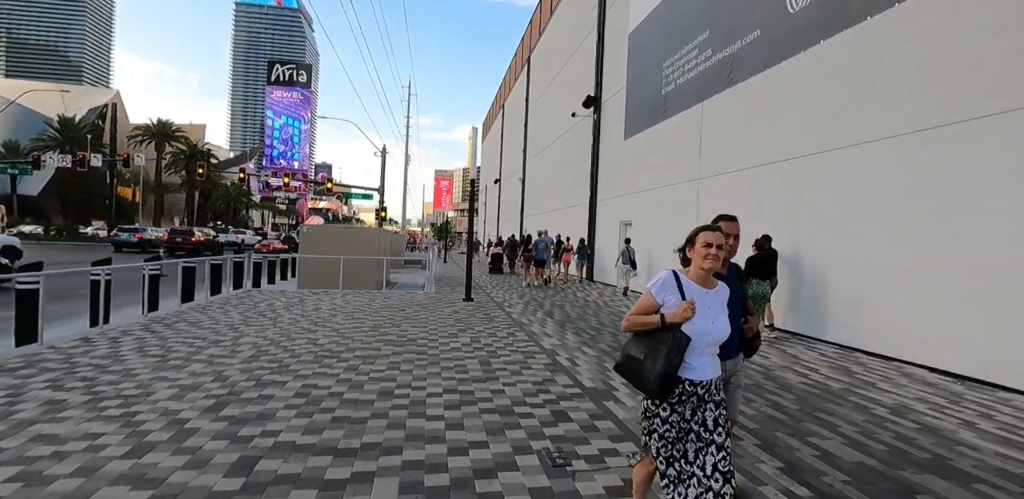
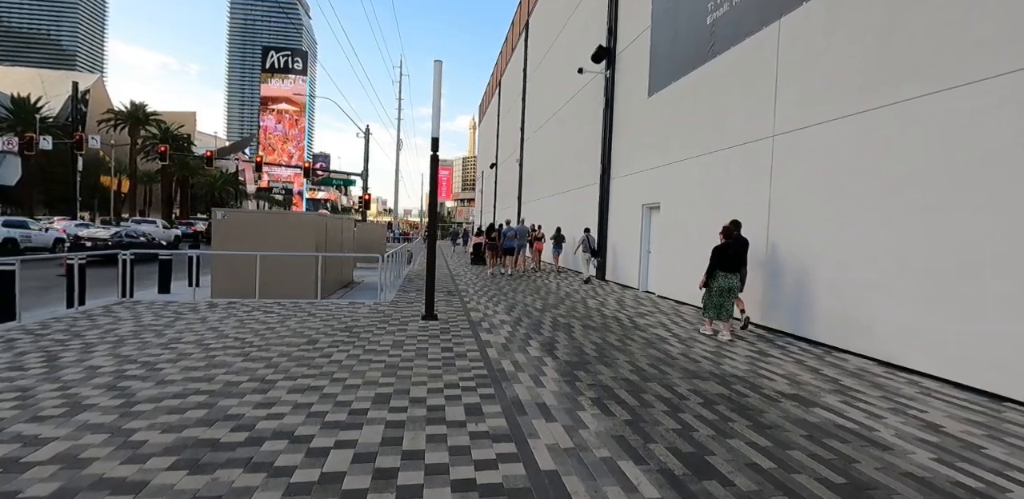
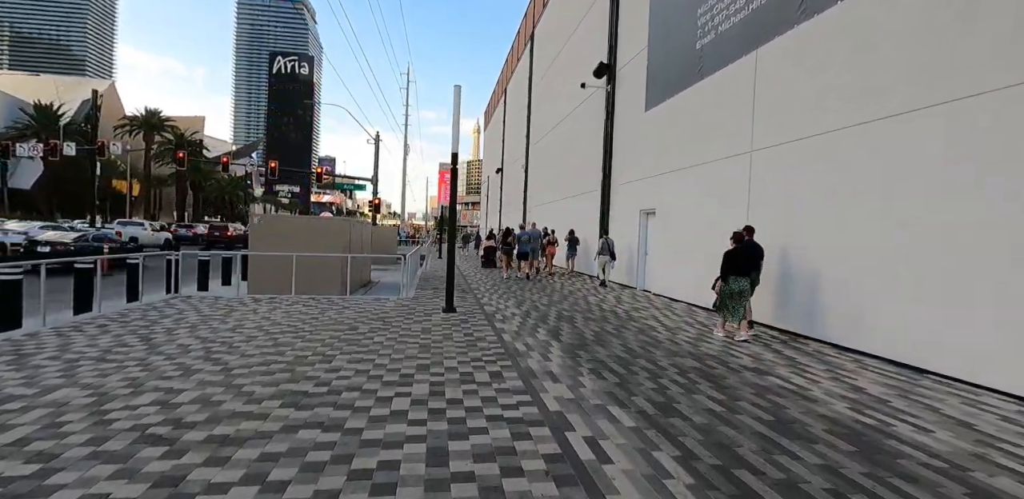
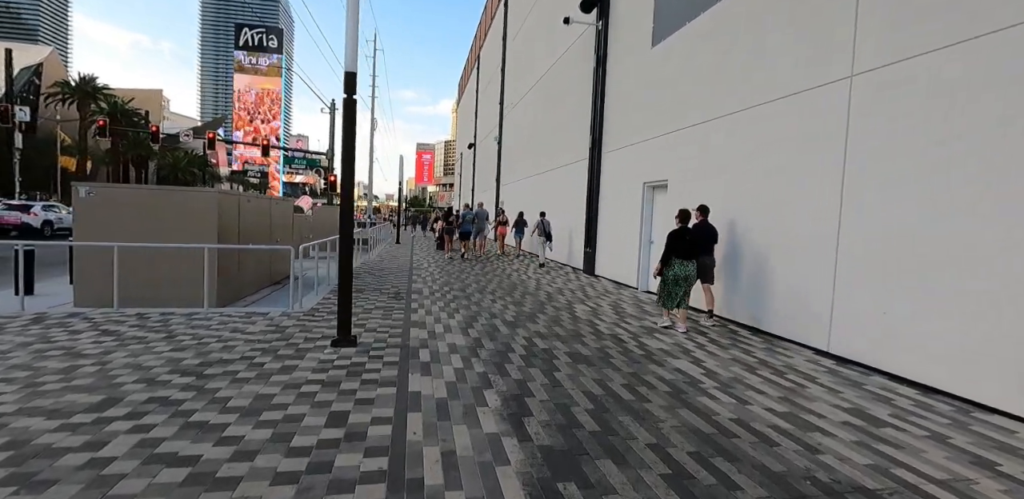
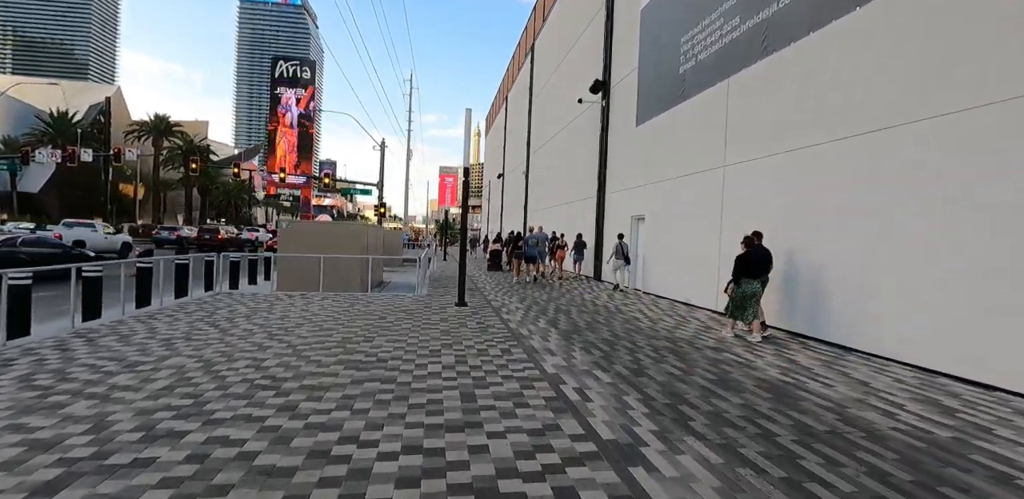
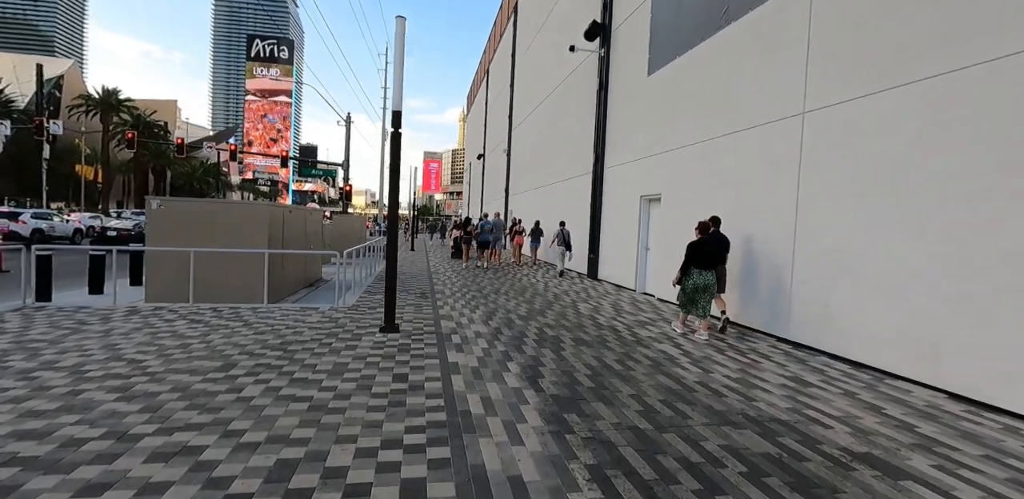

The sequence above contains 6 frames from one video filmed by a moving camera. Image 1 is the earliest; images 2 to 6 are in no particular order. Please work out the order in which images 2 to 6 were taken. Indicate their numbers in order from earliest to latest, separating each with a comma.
5, 3, 2, 6, 4
